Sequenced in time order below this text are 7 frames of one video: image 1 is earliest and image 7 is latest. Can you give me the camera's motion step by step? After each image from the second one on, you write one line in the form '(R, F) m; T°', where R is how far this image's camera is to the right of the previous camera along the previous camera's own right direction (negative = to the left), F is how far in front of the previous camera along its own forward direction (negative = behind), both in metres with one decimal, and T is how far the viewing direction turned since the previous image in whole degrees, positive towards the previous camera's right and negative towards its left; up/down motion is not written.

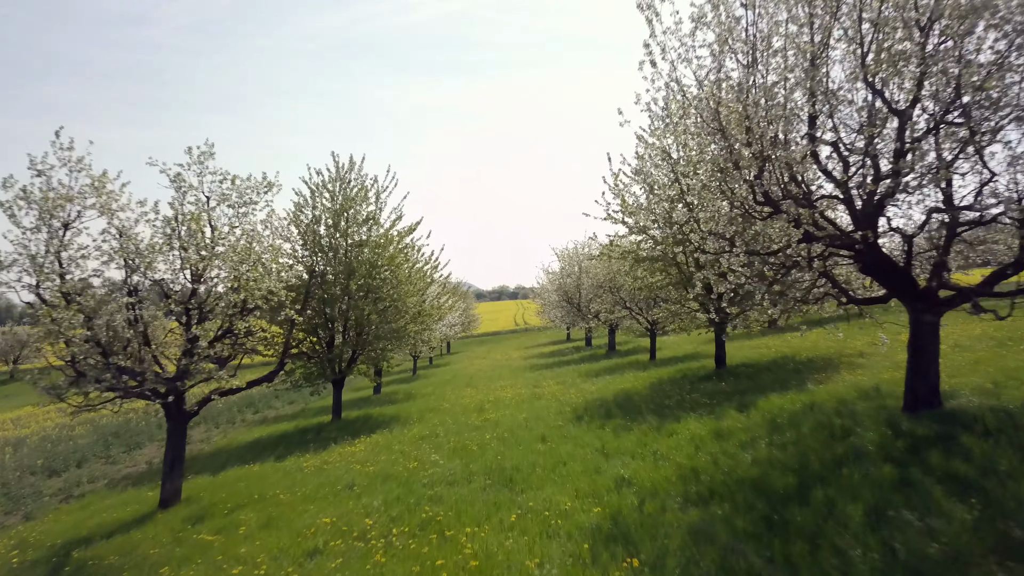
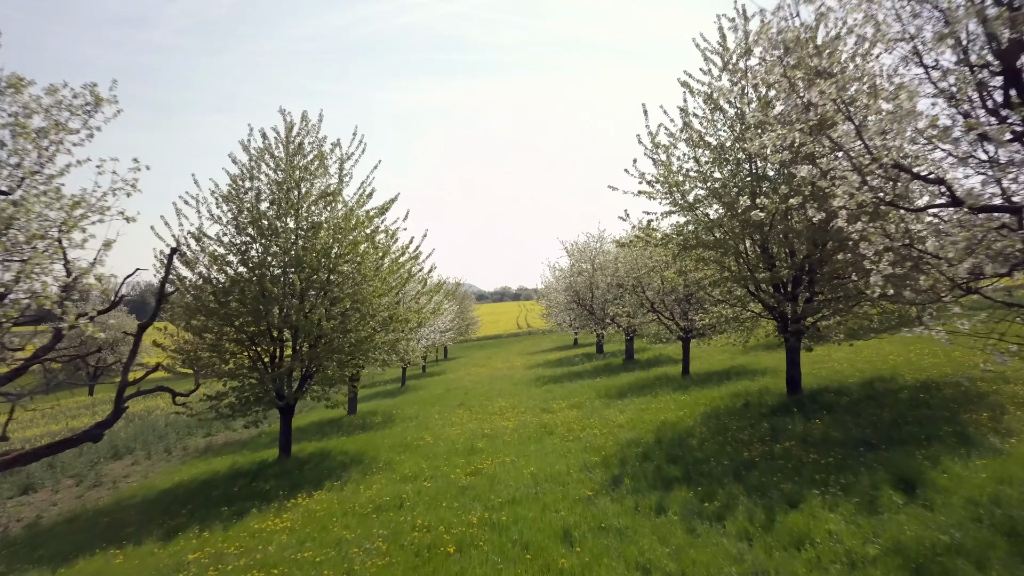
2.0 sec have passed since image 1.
(0.0, +6.5) m; 0°
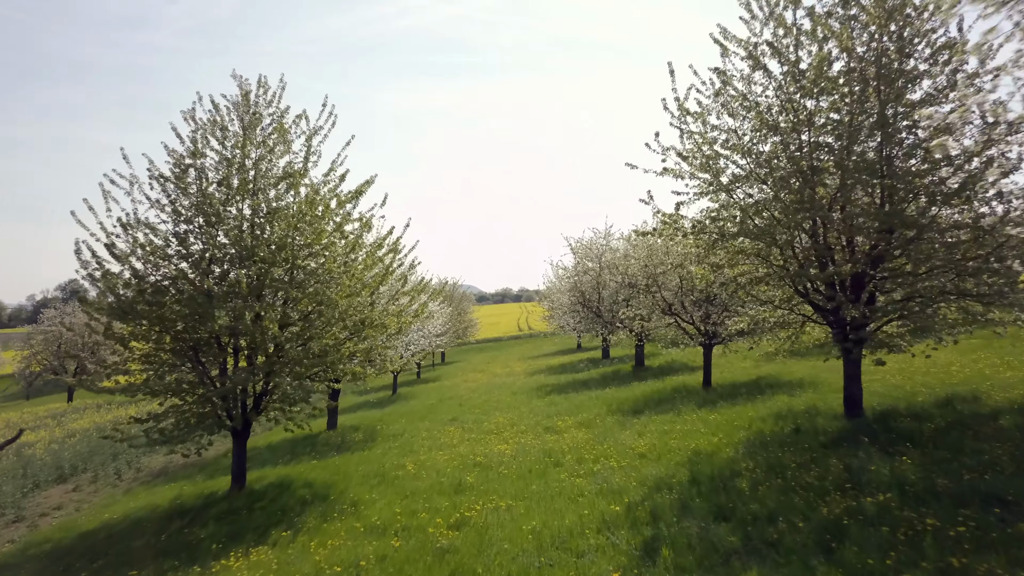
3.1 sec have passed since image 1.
(+0.1, +3.4) m; 0°
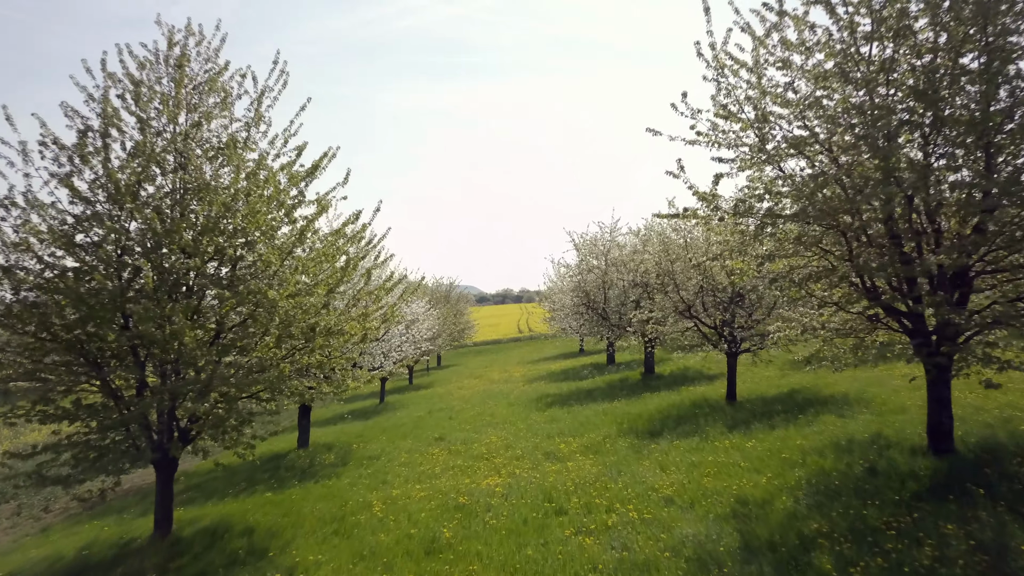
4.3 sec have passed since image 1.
(+0.2, +3.5) m; 0°
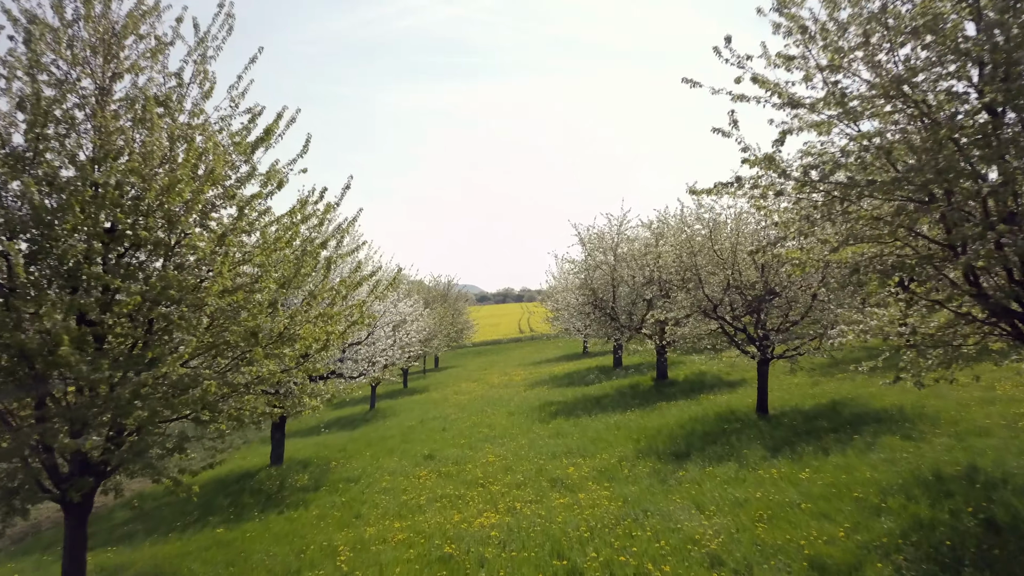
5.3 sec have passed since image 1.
(0.0, +2.9) m; 0°
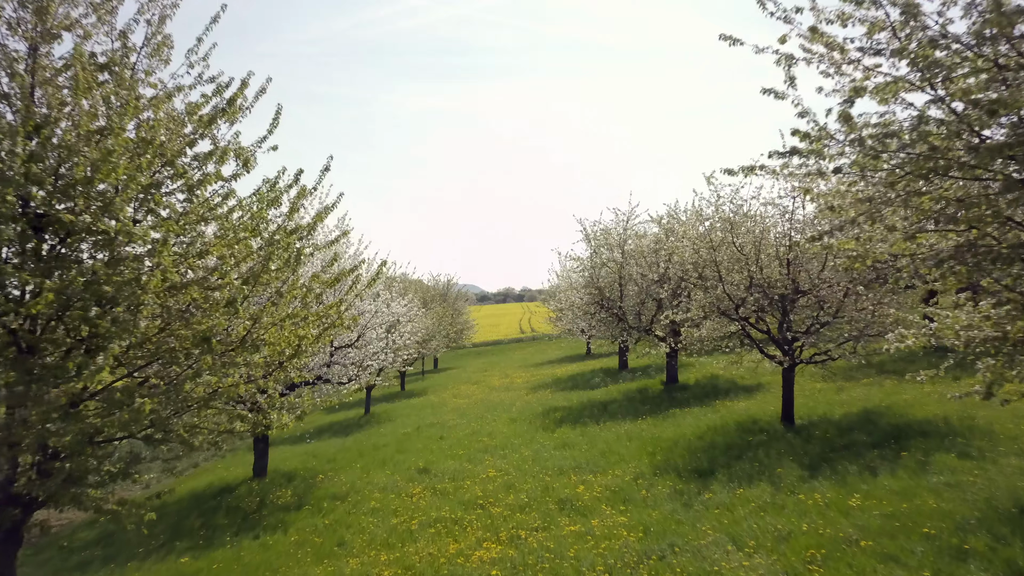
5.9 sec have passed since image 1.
(-0.1, +1.7) m; 0°
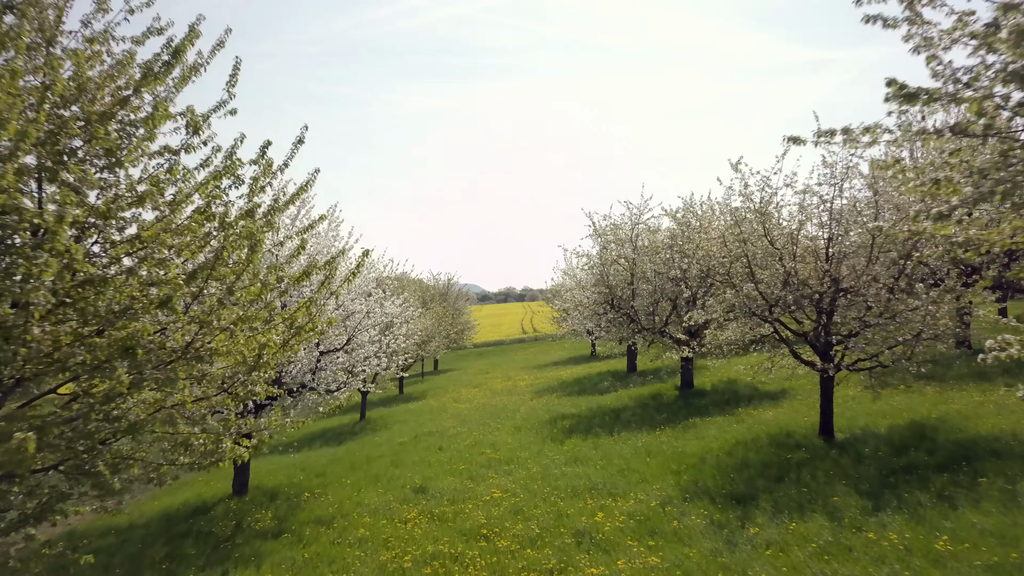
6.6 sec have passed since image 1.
(-0.2, +2.0) m; 0°
